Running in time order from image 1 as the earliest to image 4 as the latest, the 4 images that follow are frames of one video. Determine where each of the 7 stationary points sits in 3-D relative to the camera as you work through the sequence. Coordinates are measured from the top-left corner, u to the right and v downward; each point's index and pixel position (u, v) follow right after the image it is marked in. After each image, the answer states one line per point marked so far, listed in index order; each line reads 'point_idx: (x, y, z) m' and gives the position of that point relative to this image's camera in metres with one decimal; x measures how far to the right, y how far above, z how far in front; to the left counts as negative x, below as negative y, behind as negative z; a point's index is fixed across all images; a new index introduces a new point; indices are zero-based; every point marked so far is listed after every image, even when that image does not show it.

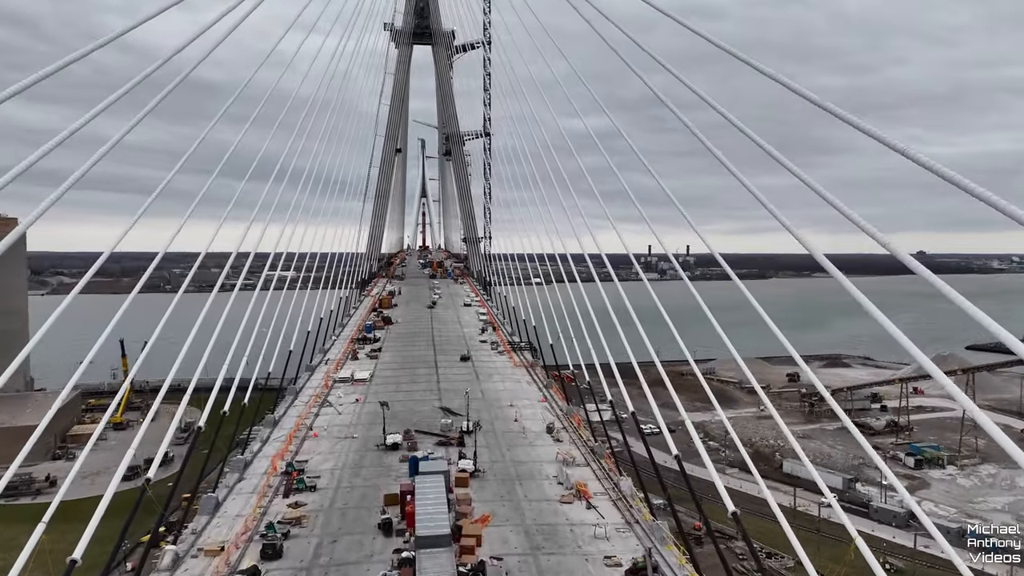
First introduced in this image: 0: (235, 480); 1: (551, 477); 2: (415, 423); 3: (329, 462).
0: (-3.4, -2.4, +8.7) m
1: (+0.5, -2.4, +8.8) m
2: (-1.5, -2.1, +10.9) m
3: (-2.4, -2.3, +9.3) m
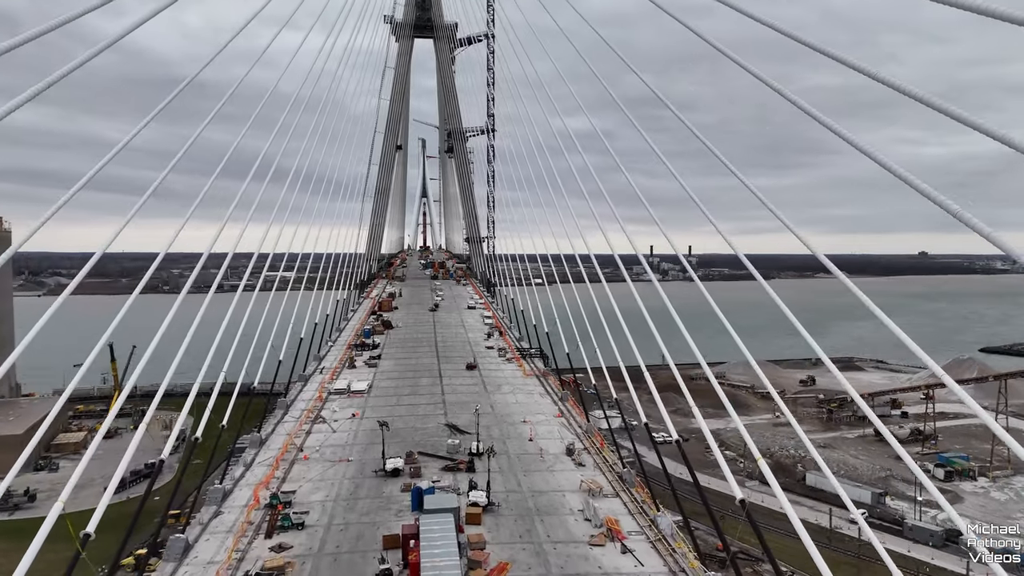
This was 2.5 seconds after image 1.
0: (-3.2, -2.4, +7.5) m
1: (+0.7, -2.4, +7.7) m
2: (-1.3, -2.1, +9.7) m
3: (-2.2, -2.3, +8.1) m
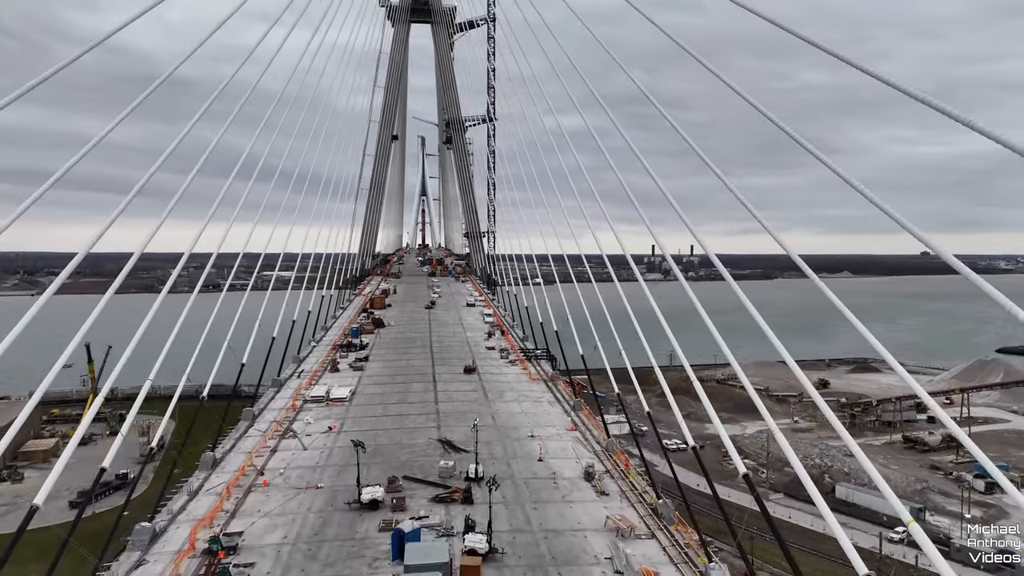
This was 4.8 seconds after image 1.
0: (-3.1, -2.3, +5.8) m
1: (+0.8, -2.3, +5.9) m
2: (-1.2, -2.0, +8.0) m
3: (-2.1, -2.2, +6.4) m
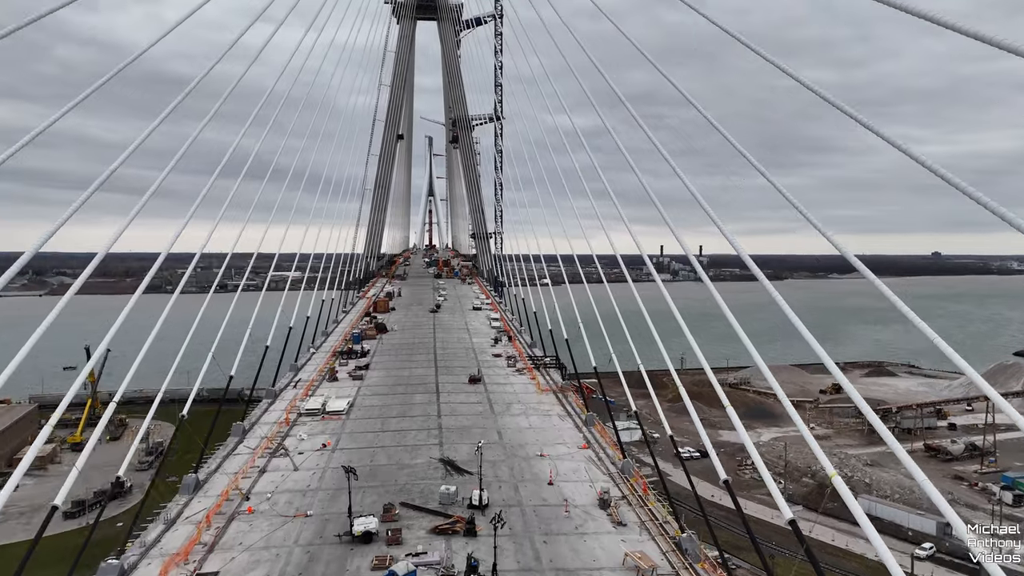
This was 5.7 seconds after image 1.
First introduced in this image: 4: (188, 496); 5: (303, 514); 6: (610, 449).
0: (-3.1, -2.3, +5.1) m
1: (+0.8, -2.4, +5.3) m
2: (-1.1, -2.1, +7.3) m
3: (-2.1, -2.3, +5.8) m
4: (-3.3, -2.1, +7.2) m
5: (-2.0, -2.2, +6.8) m
6: (+1.2, -2.0, +8.7) m
